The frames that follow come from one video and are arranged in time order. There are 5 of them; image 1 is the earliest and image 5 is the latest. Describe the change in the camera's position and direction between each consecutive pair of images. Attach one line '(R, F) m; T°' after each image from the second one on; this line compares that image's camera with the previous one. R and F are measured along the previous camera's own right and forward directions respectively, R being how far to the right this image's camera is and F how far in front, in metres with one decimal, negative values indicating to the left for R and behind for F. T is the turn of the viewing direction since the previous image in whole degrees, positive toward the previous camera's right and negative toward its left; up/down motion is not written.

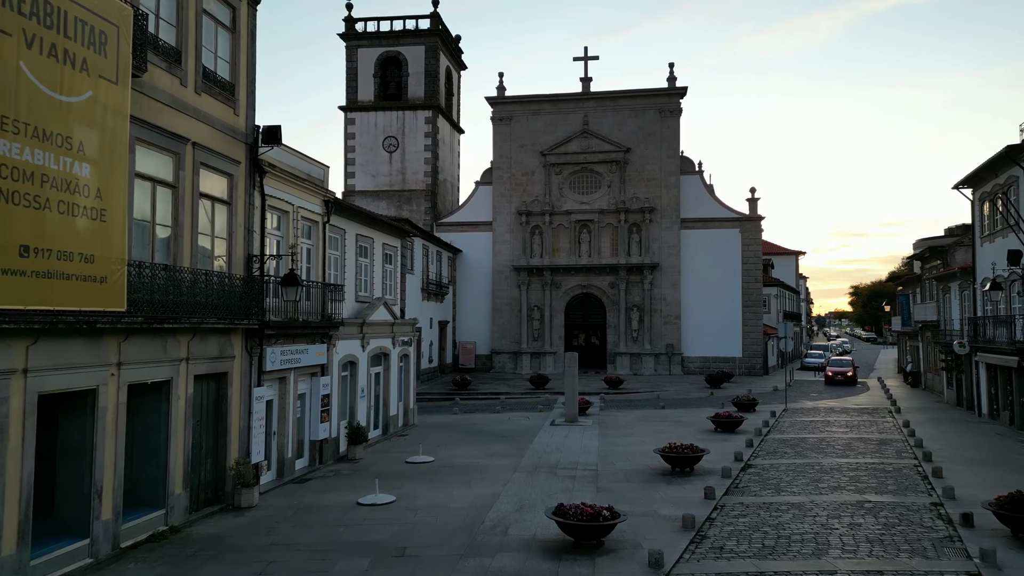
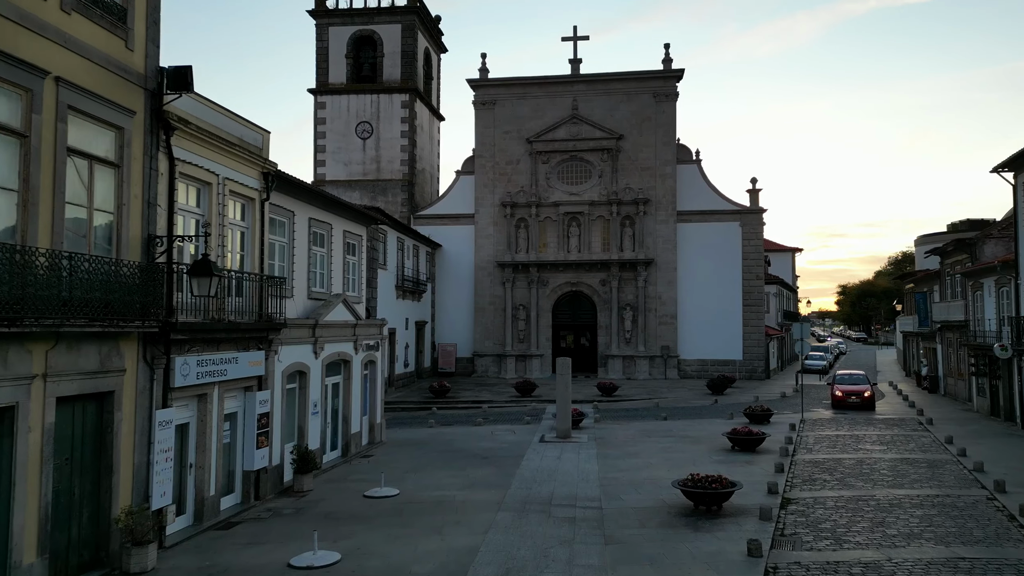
(0.0, +3.4) m; +1°
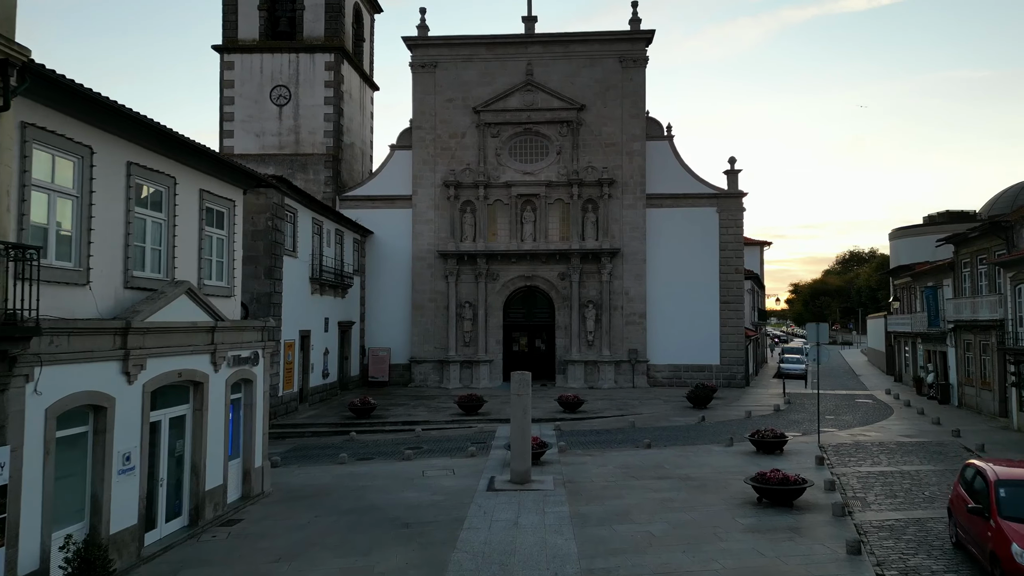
(+0.3, +6.0) m; +4°
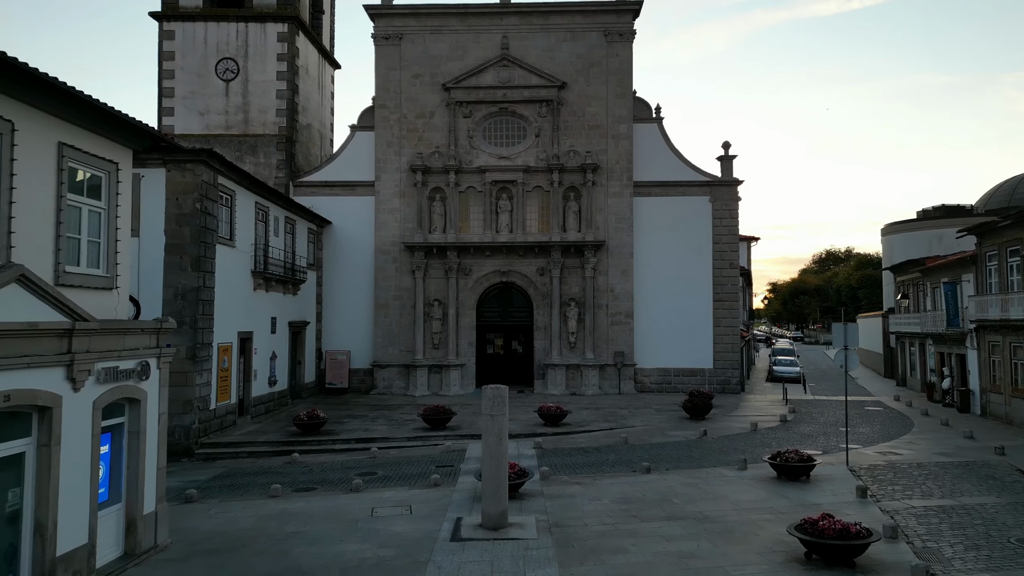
(+0.1, +3.4) m; +2°
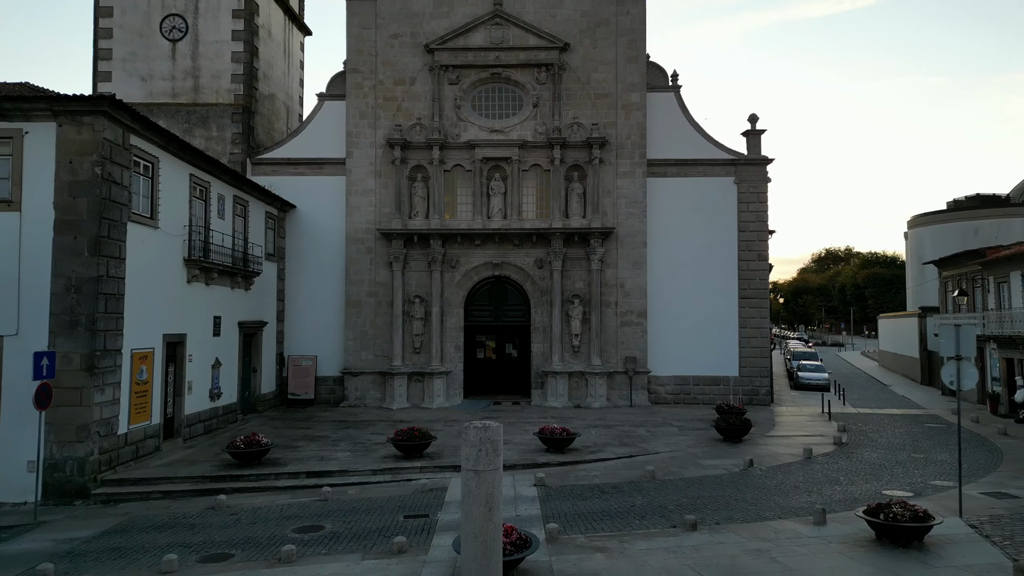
(0.0, +4.6) m; +1°
